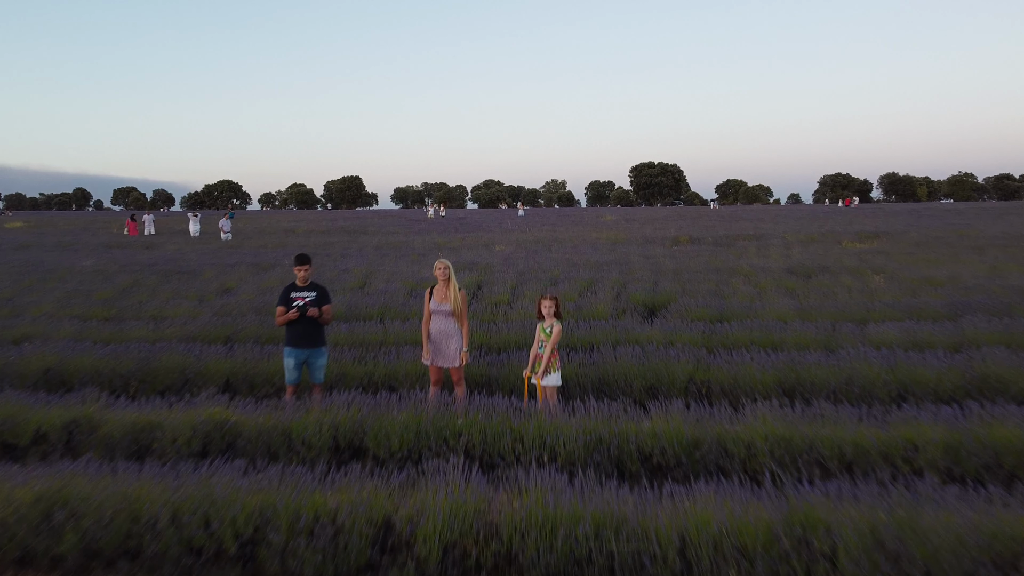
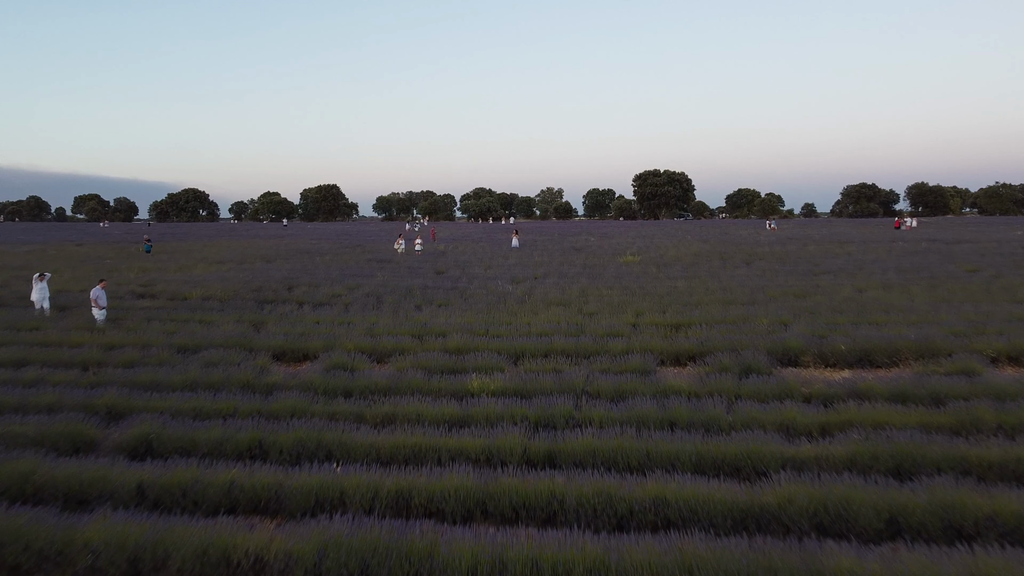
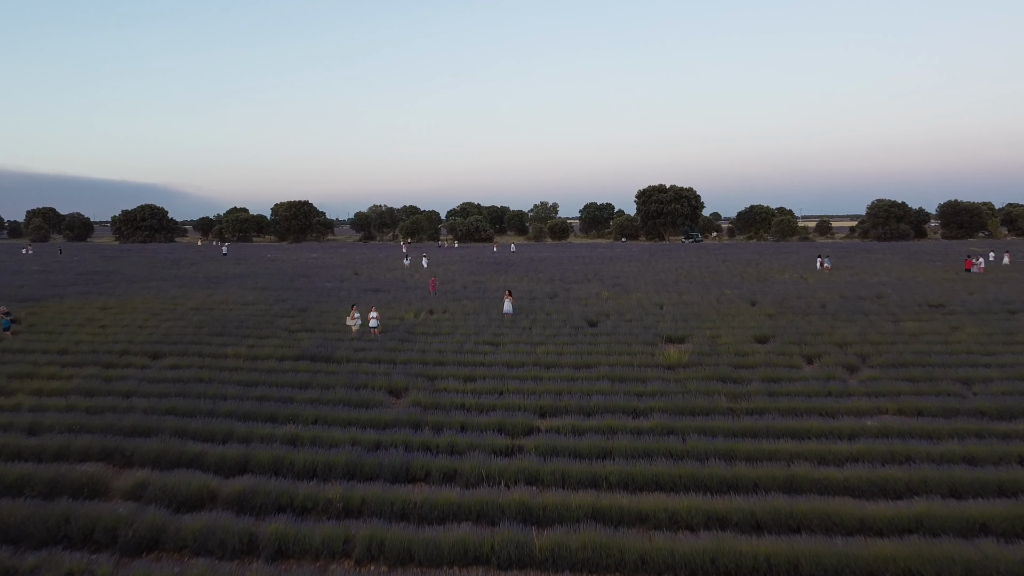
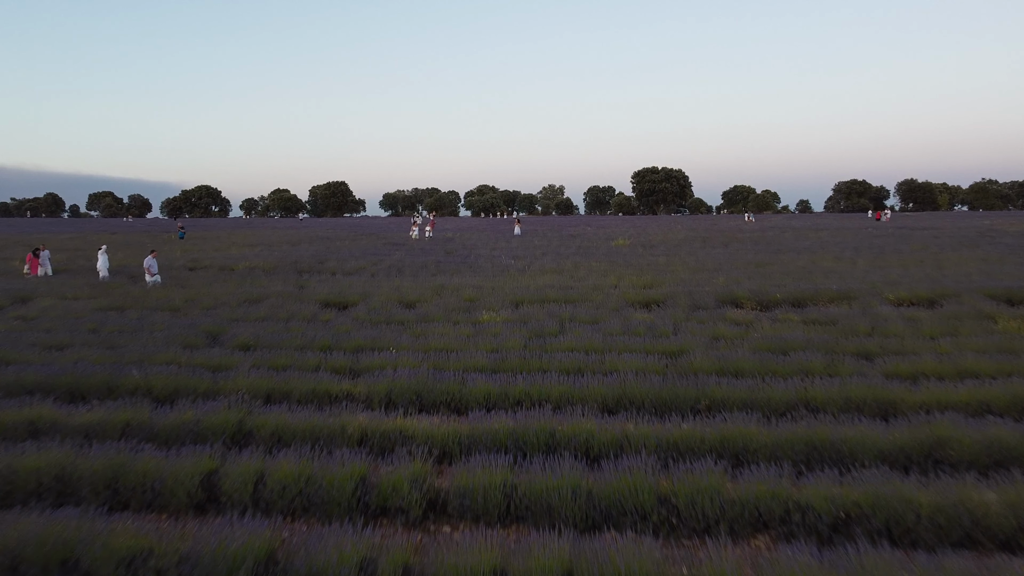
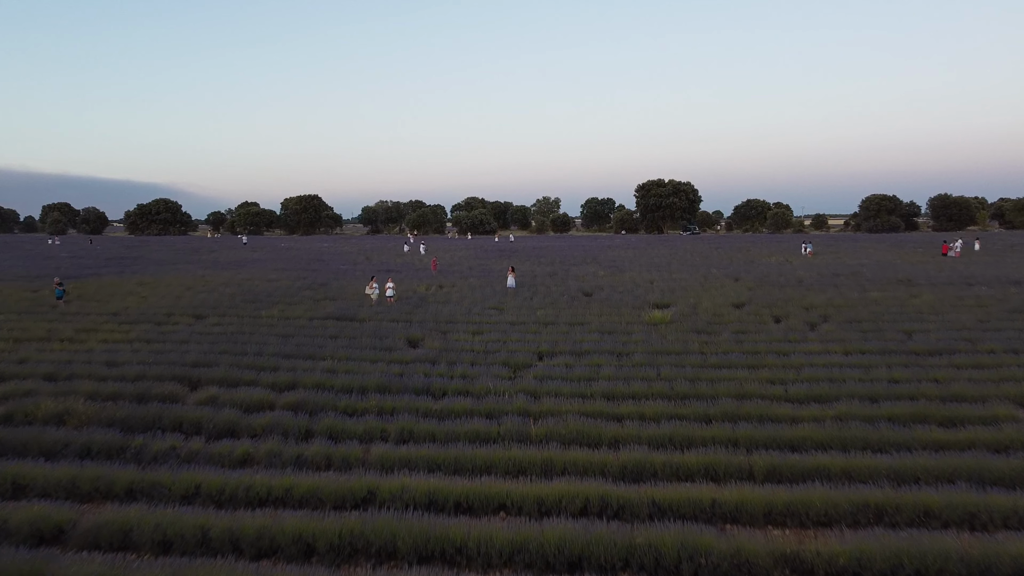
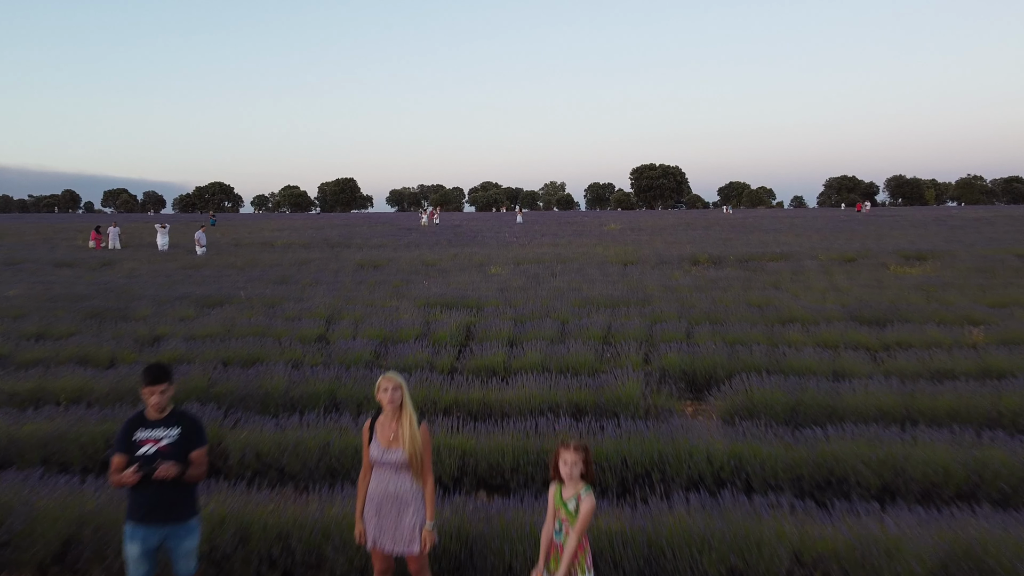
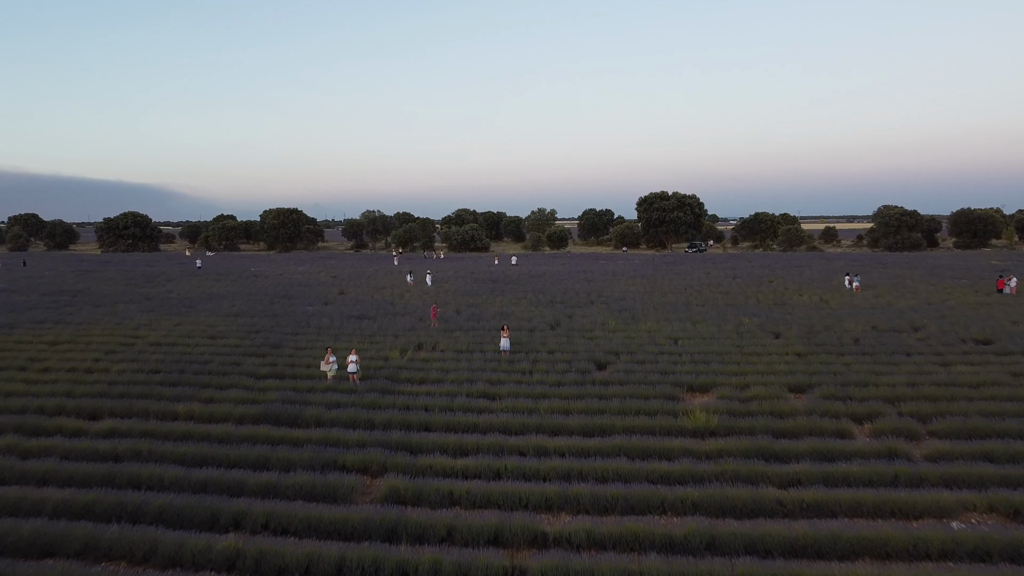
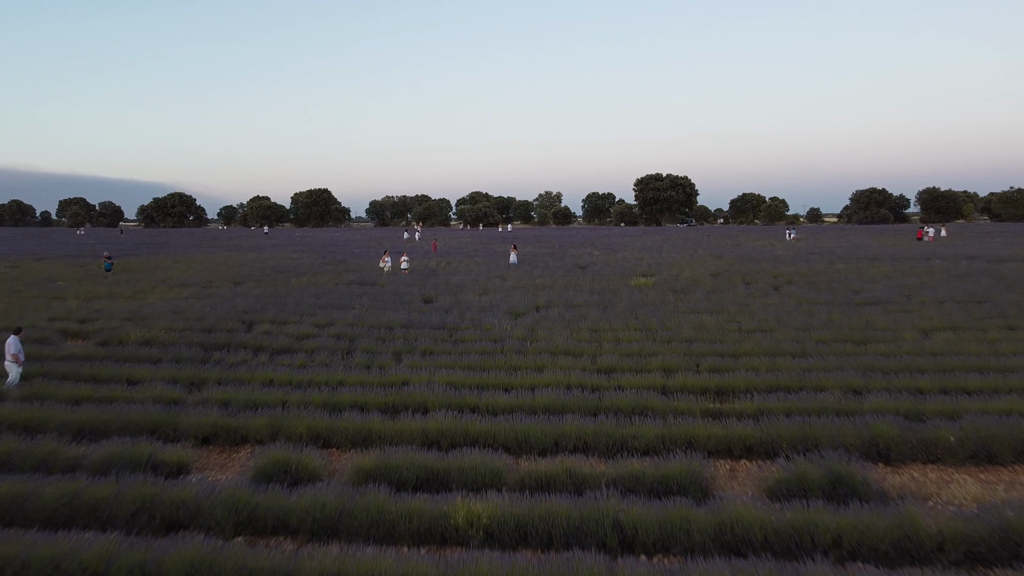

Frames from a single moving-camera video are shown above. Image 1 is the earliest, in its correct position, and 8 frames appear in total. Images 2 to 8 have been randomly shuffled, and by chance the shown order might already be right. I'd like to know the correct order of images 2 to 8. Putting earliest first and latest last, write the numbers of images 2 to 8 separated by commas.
6, 4, 2, 8, 5, 3, 7
